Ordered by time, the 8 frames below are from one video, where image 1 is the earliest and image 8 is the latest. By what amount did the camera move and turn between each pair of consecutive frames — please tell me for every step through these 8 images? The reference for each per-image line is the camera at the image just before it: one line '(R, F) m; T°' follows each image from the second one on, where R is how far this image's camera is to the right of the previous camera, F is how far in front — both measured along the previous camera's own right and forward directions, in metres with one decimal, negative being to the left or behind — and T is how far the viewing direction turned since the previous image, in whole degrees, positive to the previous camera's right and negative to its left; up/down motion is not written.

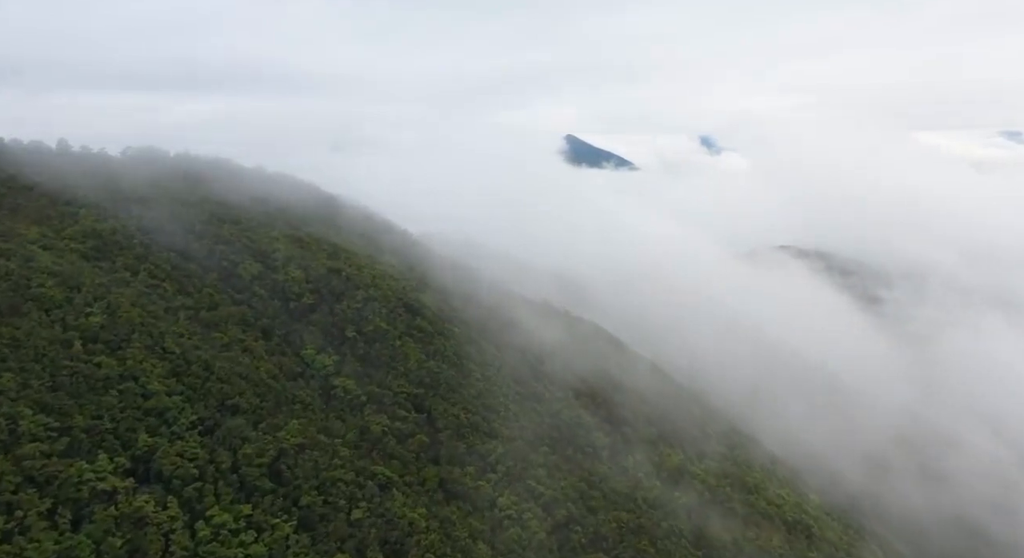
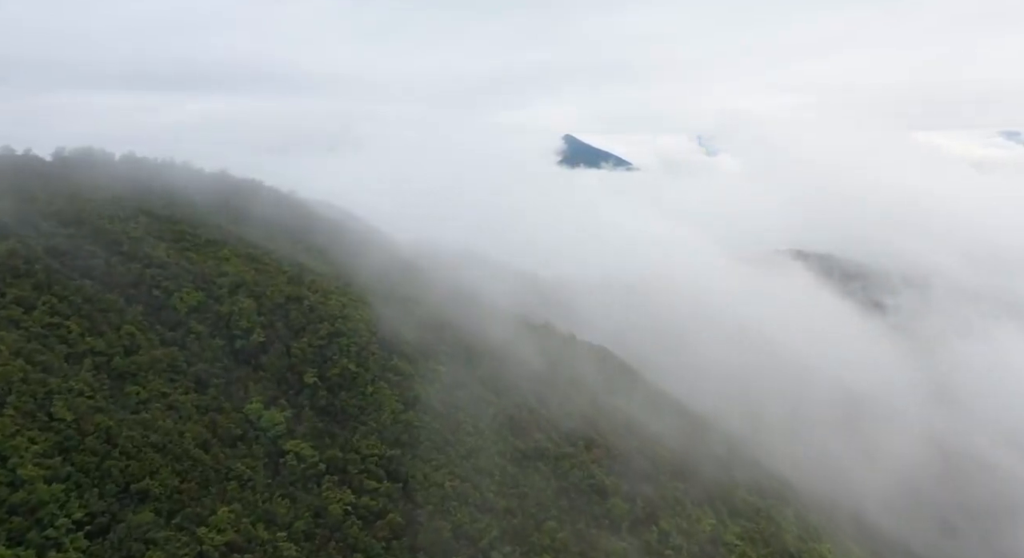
(+0.1, +6.2) m; 0°
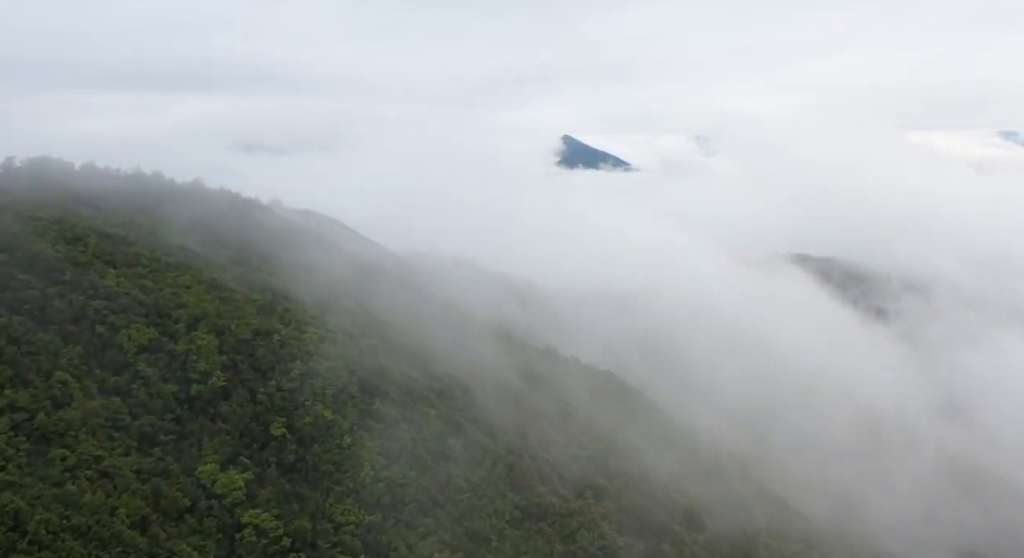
(0.0, +3.6) m; 0°
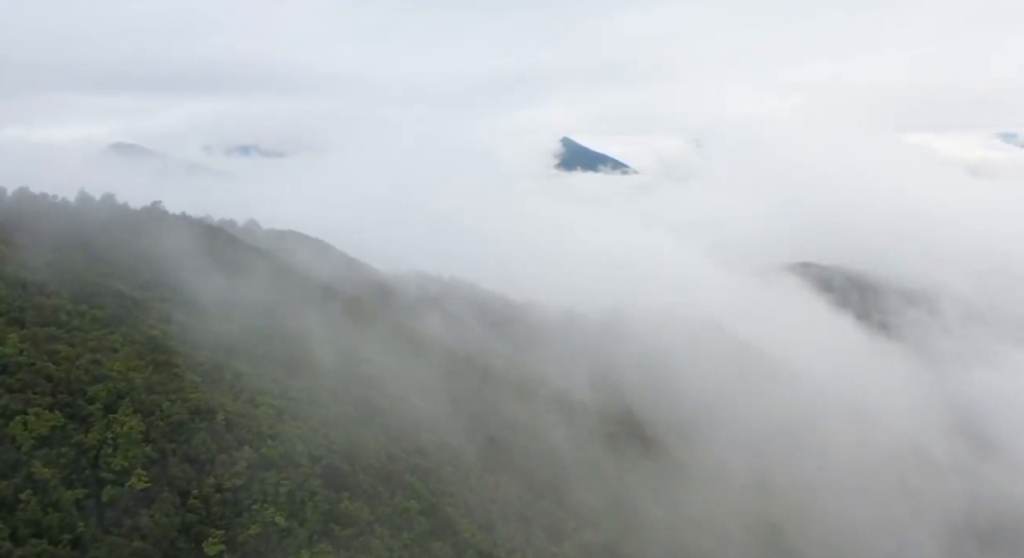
(-0.1, +5.0) m; 0°
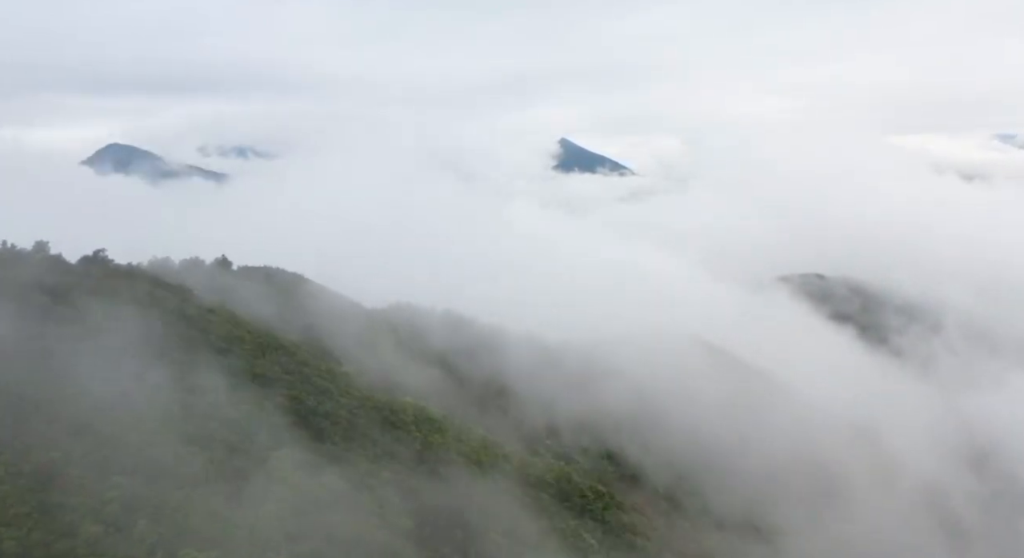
(-0.1, +5.4) m; 0°
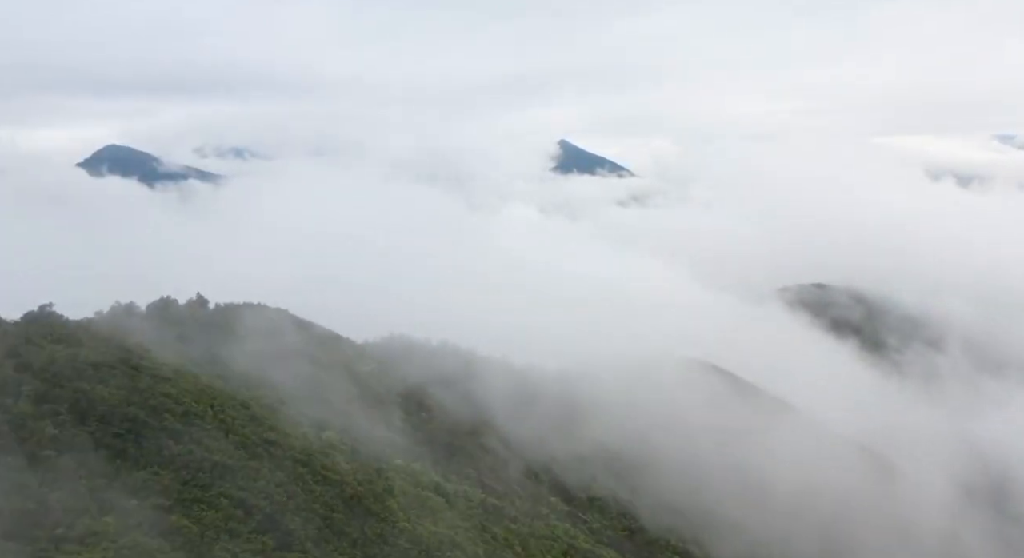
(+0.6, +4.8) m; 0°
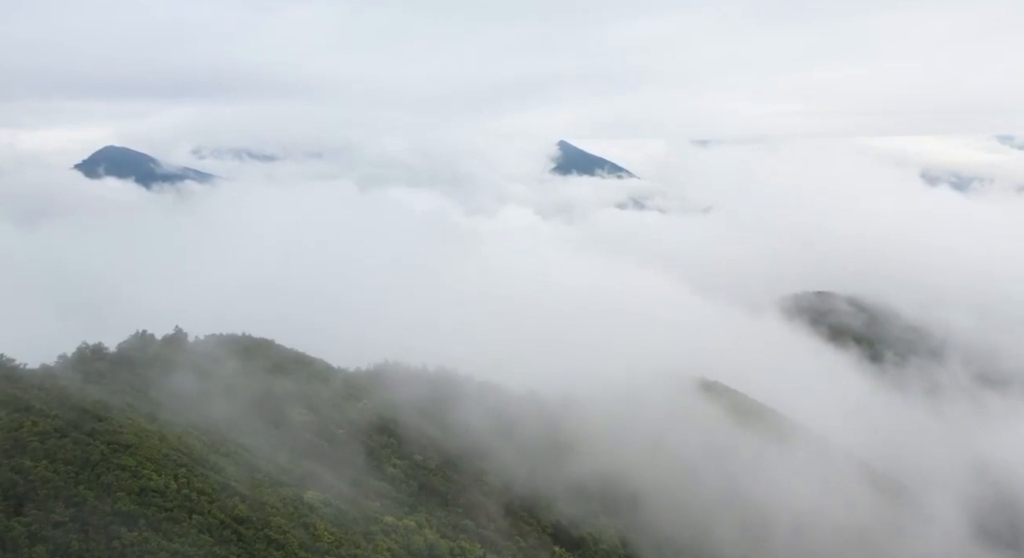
(-0.1, +2.9) m; 0°
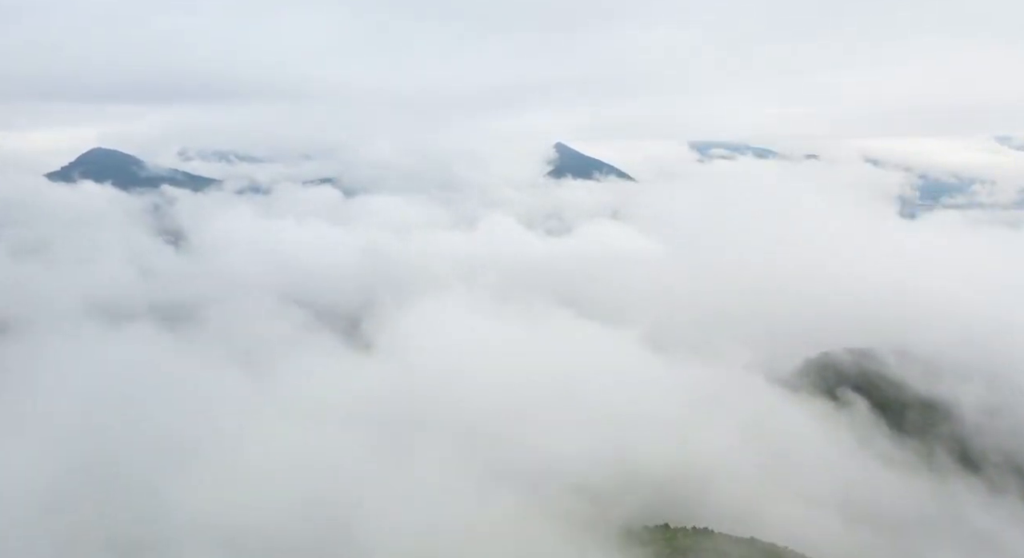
(+6.4, +22.1) m; 0°
